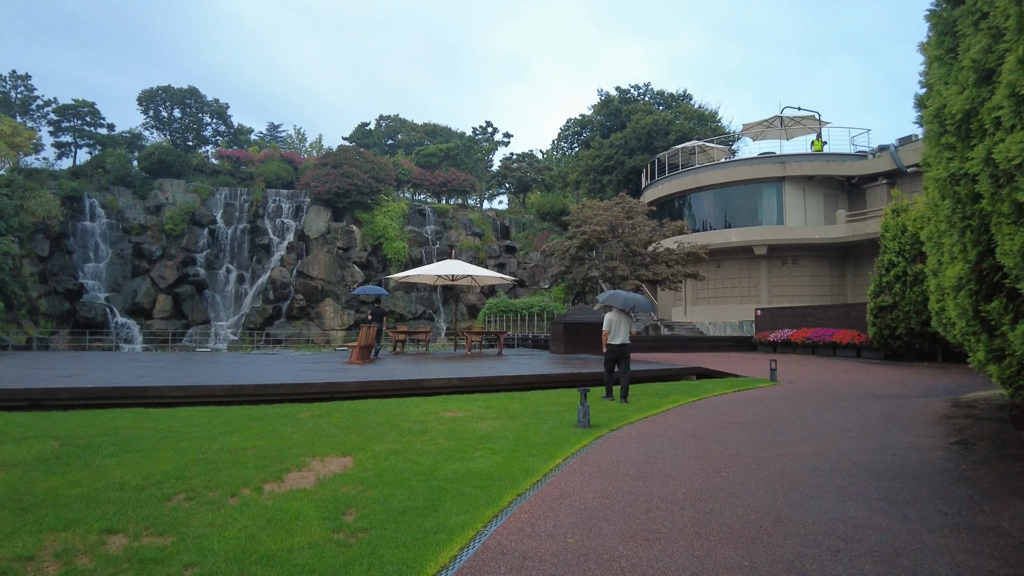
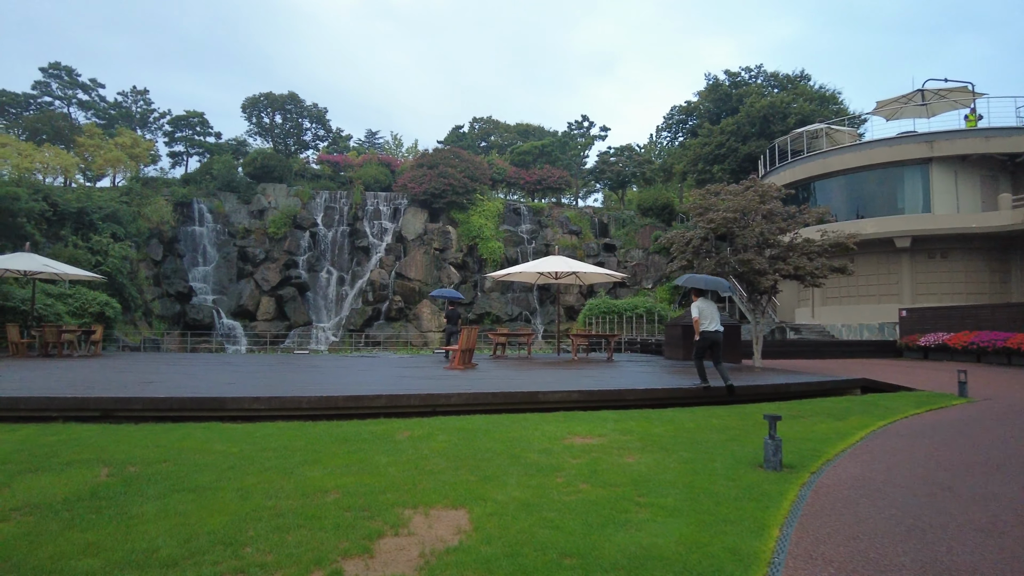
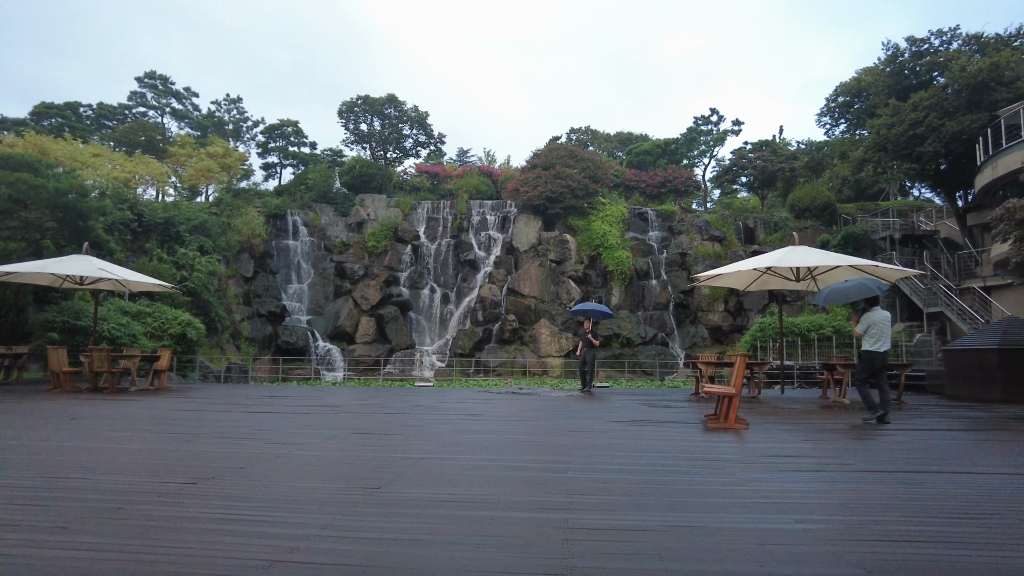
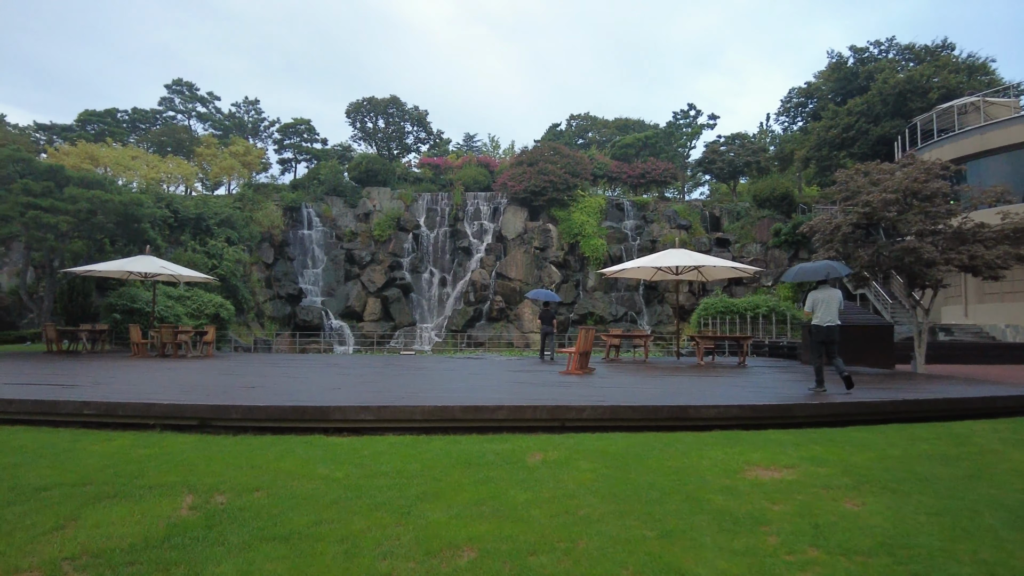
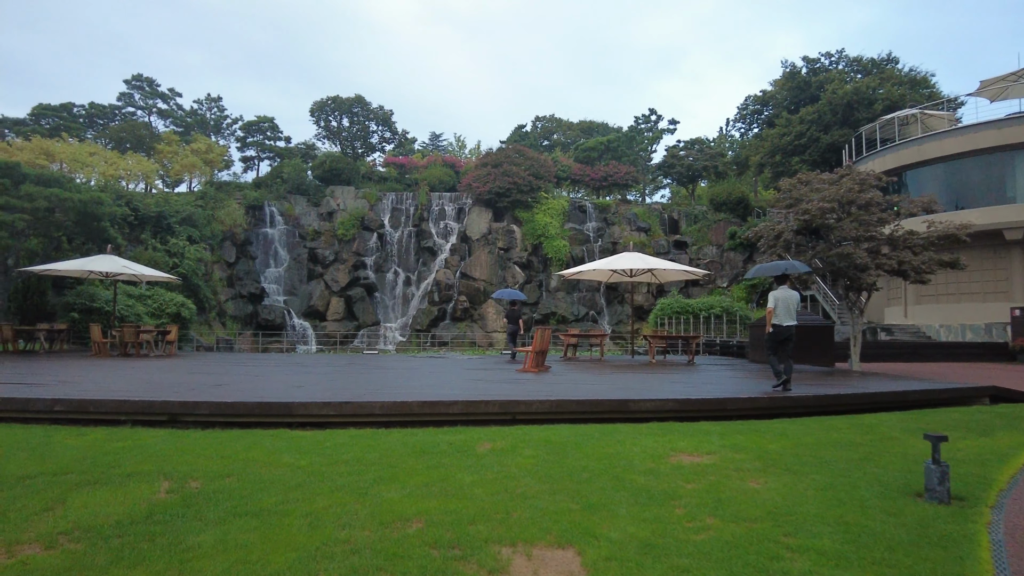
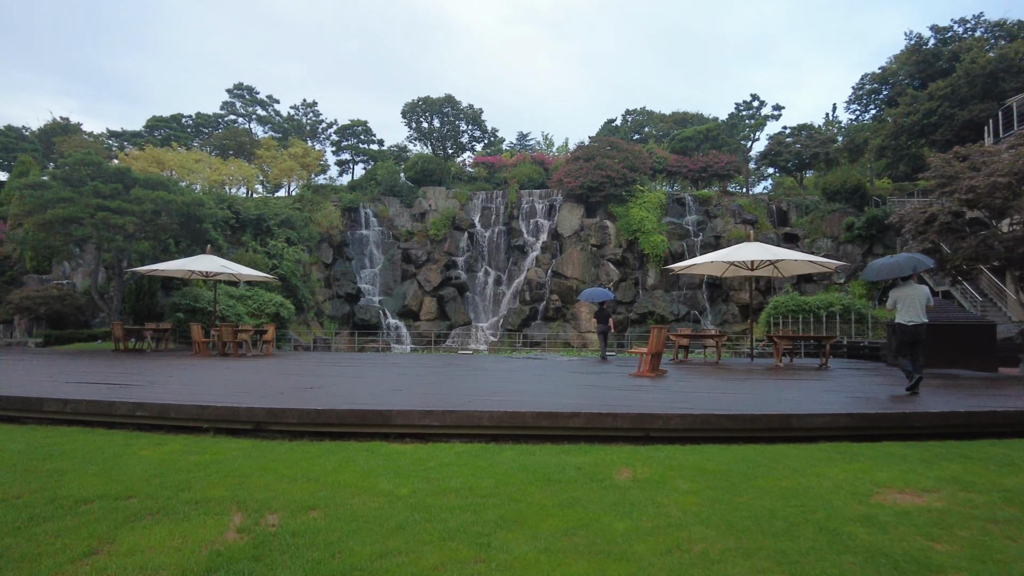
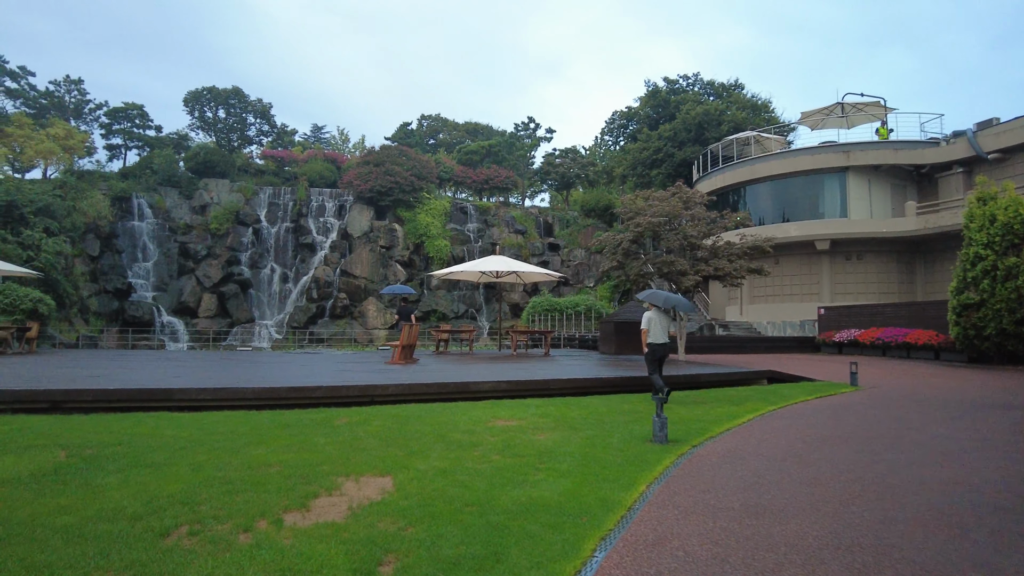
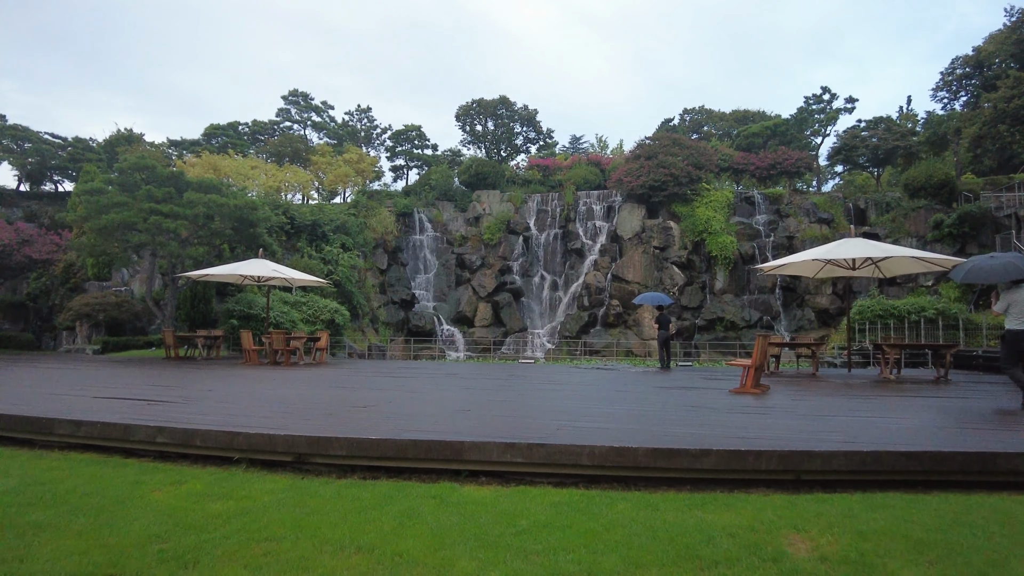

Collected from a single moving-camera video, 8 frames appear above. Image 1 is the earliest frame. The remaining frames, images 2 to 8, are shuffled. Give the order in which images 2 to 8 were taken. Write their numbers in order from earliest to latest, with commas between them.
7, 2, 5, 4, 6, 8, 3
